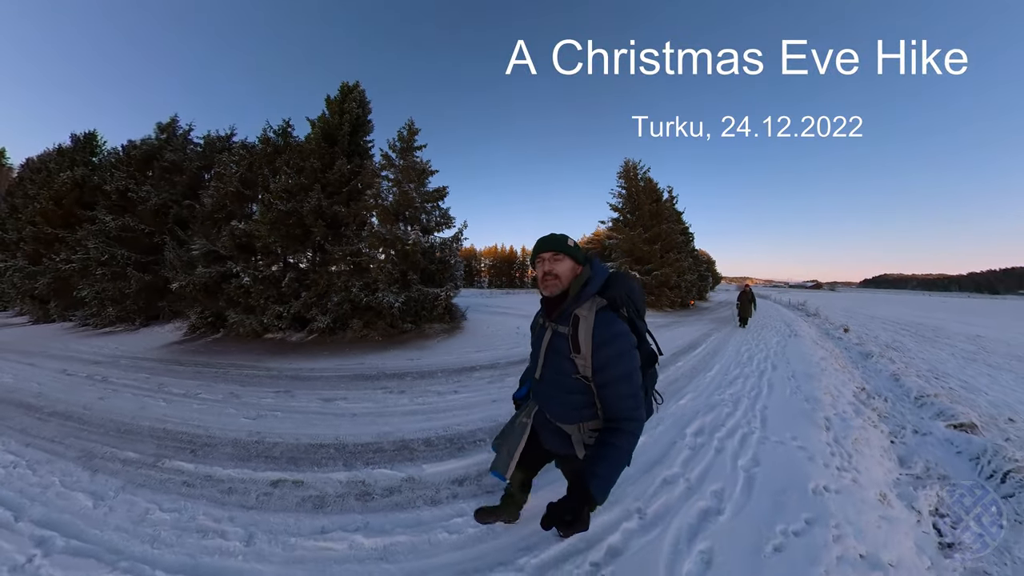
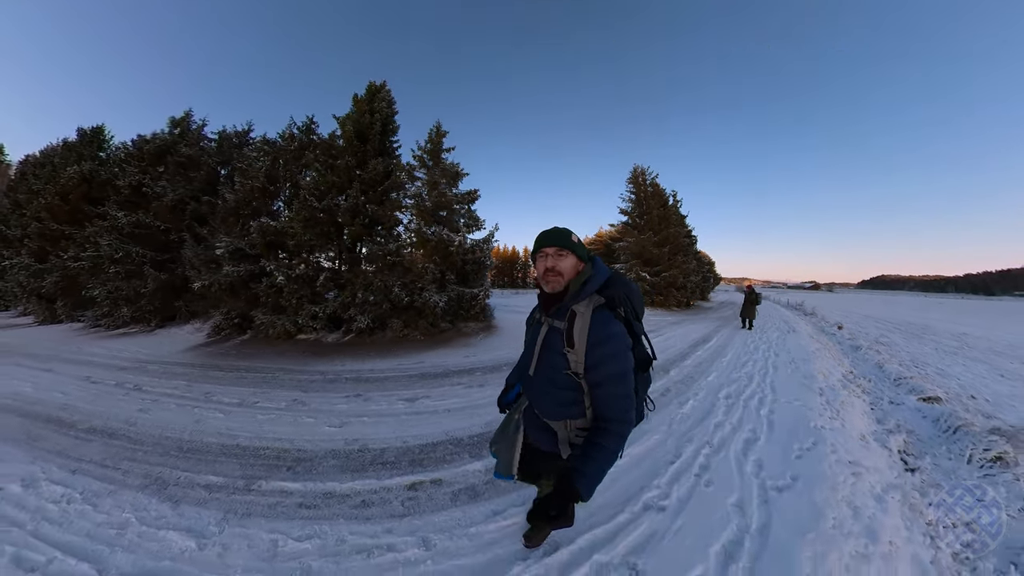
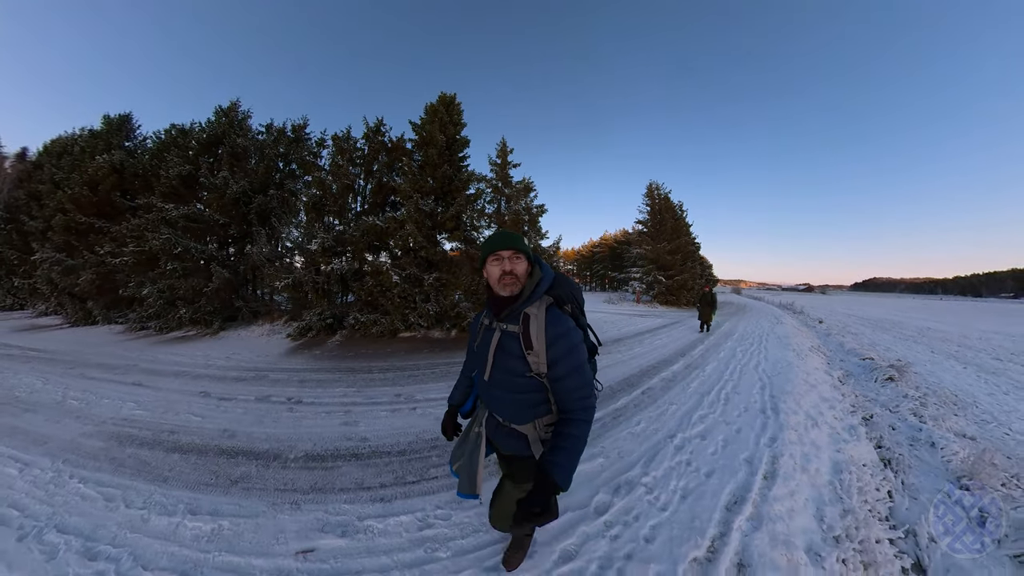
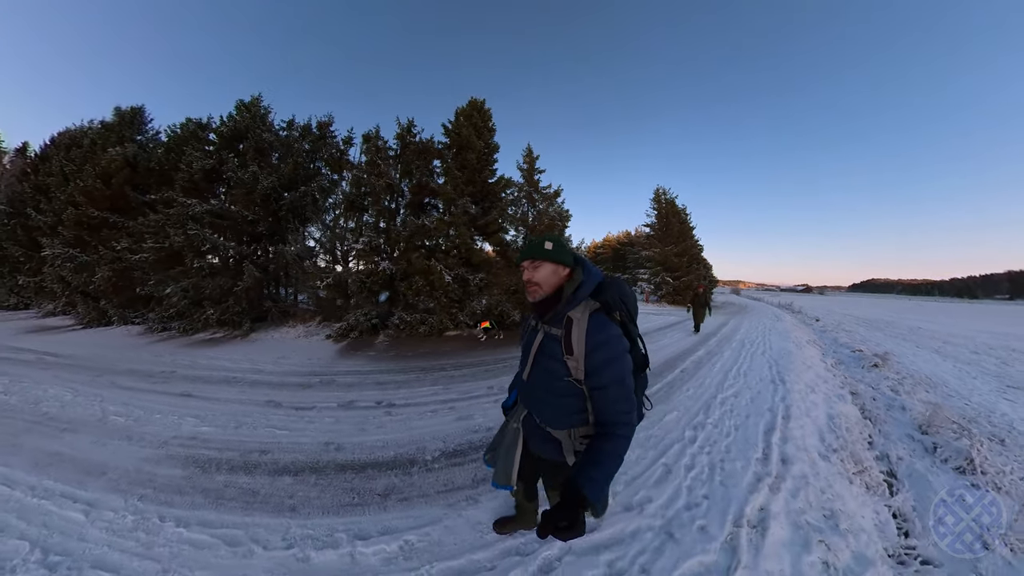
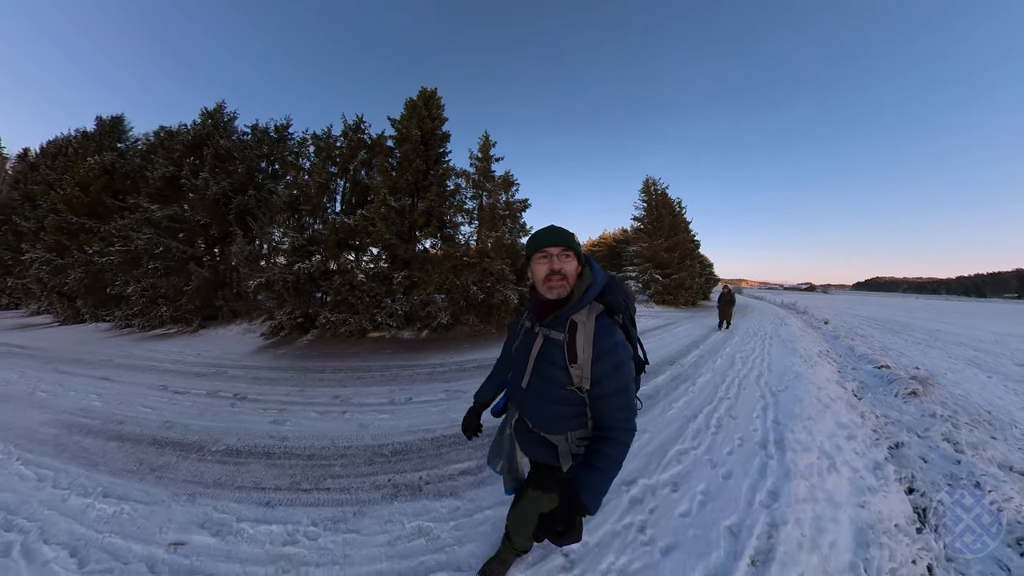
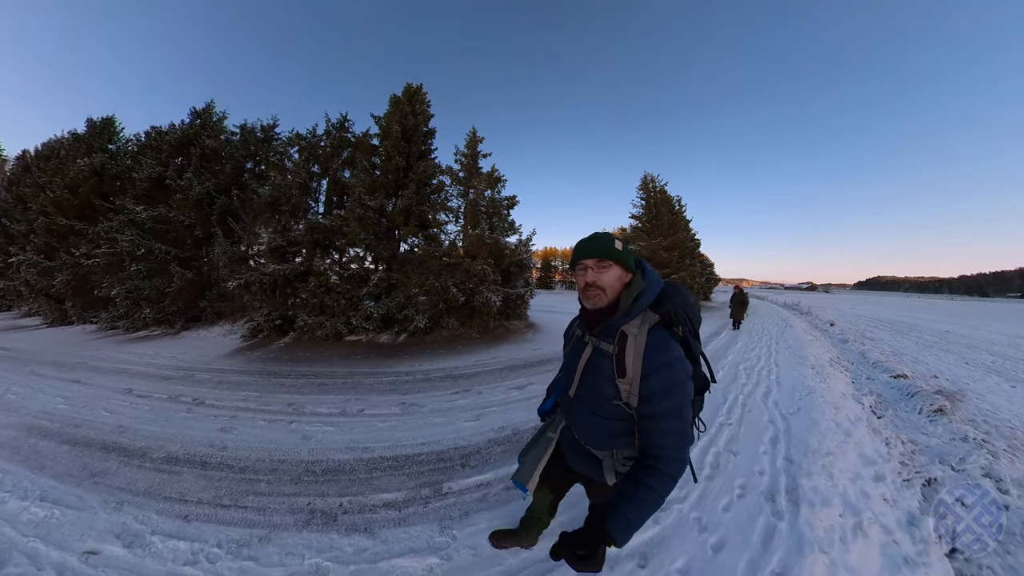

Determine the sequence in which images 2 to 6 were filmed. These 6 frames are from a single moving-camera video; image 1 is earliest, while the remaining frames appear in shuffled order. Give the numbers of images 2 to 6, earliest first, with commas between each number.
2, 6, 5, 3, 4
